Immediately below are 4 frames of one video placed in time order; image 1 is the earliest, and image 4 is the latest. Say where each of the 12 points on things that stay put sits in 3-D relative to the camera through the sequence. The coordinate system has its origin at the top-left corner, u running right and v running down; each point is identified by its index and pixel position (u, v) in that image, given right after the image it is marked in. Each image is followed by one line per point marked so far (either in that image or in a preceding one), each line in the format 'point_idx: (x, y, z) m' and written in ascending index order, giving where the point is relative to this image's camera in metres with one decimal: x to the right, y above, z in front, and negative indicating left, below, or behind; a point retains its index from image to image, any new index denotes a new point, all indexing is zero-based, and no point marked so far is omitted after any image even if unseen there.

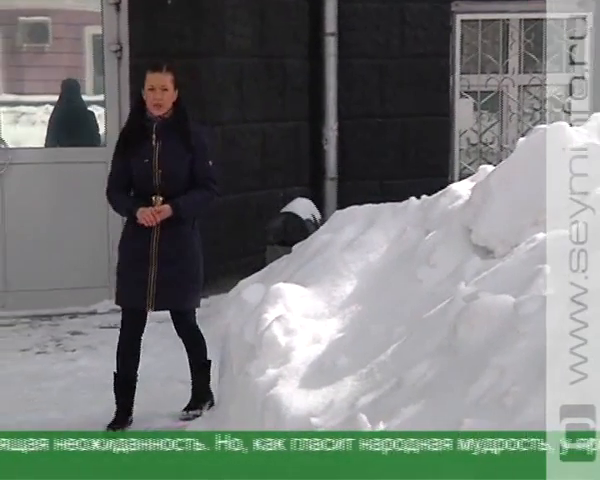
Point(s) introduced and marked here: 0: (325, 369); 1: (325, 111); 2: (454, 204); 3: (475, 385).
0: (+0.1, -0.4, +3.1) m
1: (+0.1, +0.8, +7.3) m
2: (+0.5, +0.1, +3.6) m
3: (+0.4, -0.4, +2.5) m
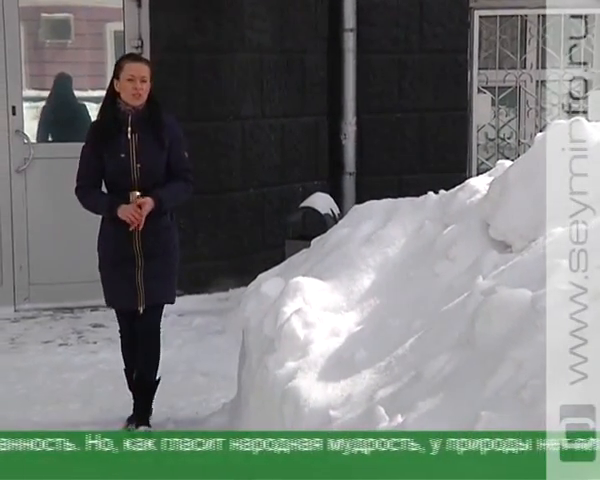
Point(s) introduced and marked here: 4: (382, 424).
0: (+0.1, -0.3, +3.2) m
1: (+0.2, +0.8, +7.3) m
2: (+0.5, +0.1, +3.6) m
3: (+0.5, -0.3, +2.5) m
4: (+0.2, -0.5, +2.7) m
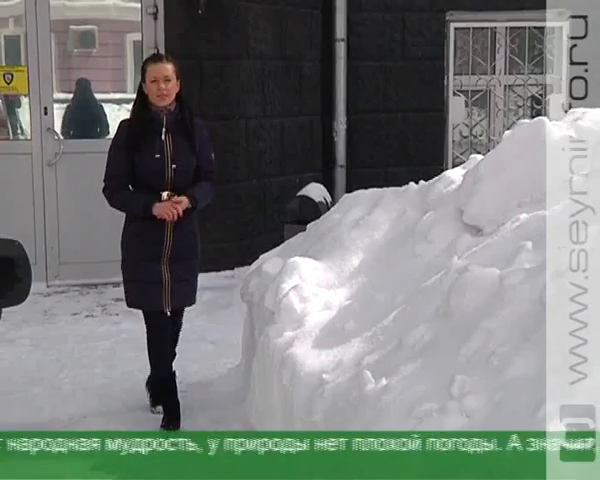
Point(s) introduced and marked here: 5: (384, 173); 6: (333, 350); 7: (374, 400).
0: (+0.1, -0.3, +3.6) m
1: (+0.2, +0.9, +7.7) m
2: (+0.5, +0.2, +4.0) m
3: (+0.5, -0.3, +3.0) m
4: (+0.2, -0.4, +3.1) m
5: (+0.6, +0.5, +8.0) m
6: (+0.1, -0.4, +3.5) m
7: (+0.2, -0.5, +3.0) m
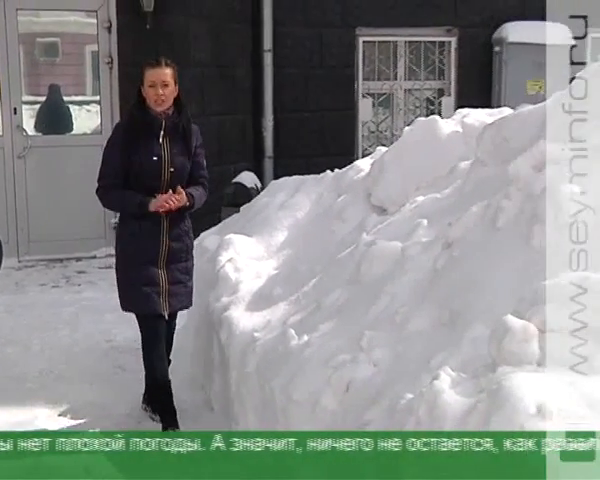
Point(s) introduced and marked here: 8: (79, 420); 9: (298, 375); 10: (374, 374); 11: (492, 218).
0: (-0.1, -0.2, +4.3) m
1: (-0.3, +1.1, +8.4) m
2: (+0.3, +0.3, +4.7) m
3: (+0.2, -0.2, +3.7) m
4: (0.0, -0.4, +3.8) m
5: (0.0, +0.6, +8.7) m
6: (-0.1, -0.3, +4.2) m
7: (0.0, -0.4, +3.7) m
8: (-0.8, -0.7, +4.2) m
9: (0.0, -0.5, +3.6) m
10: (+0.2, -0.4, +3.3) m
11: (+0.6, +0.1, +3.5) m
